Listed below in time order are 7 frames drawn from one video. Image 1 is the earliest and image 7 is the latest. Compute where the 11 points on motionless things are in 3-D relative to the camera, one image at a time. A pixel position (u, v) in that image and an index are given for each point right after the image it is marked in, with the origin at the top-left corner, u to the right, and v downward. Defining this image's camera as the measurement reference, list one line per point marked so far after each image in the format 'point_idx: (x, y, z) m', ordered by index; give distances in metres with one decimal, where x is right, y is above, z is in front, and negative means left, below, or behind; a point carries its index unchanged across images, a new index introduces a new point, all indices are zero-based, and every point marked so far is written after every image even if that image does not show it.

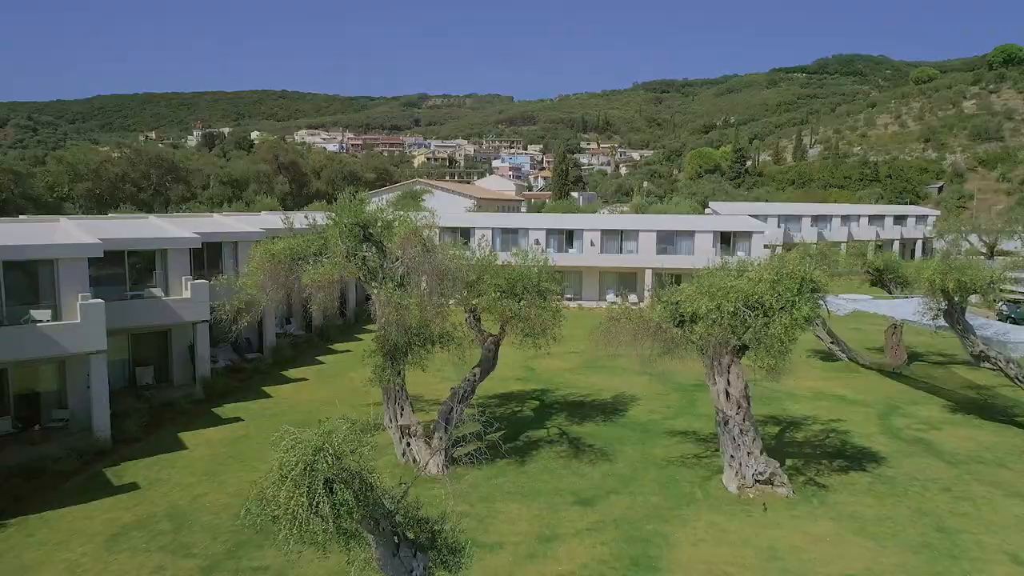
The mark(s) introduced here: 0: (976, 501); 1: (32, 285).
0: (+8.3, -3.8, +12.6) m
1: (-9.7, 0.0, +14.3) m
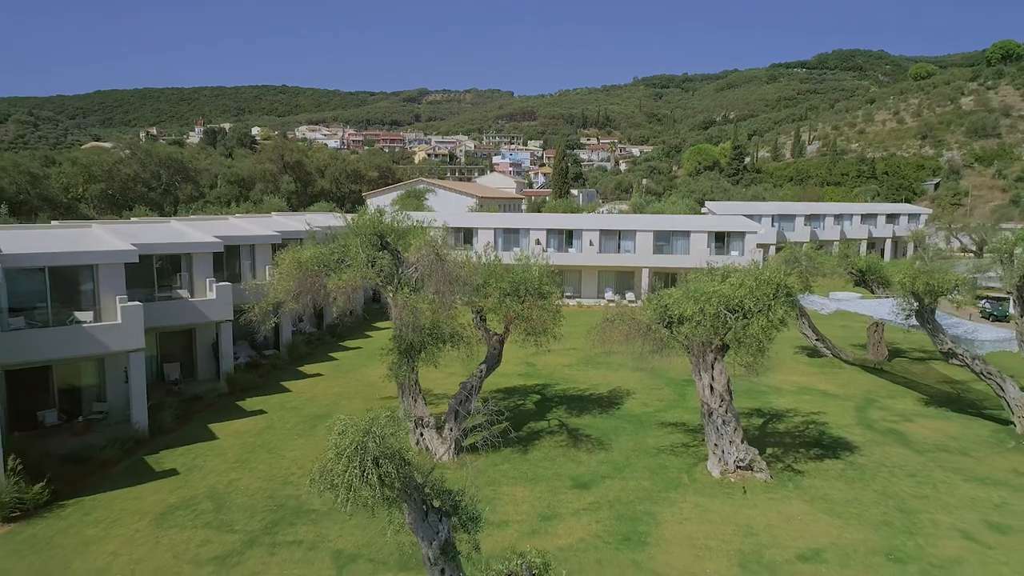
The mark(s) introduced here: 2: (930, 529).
0: (+8.4, -3.9, +13.9) m
1: (-9.7, 0.0, +15.5) m
2: (+7.2, -4.1, +12.0) m
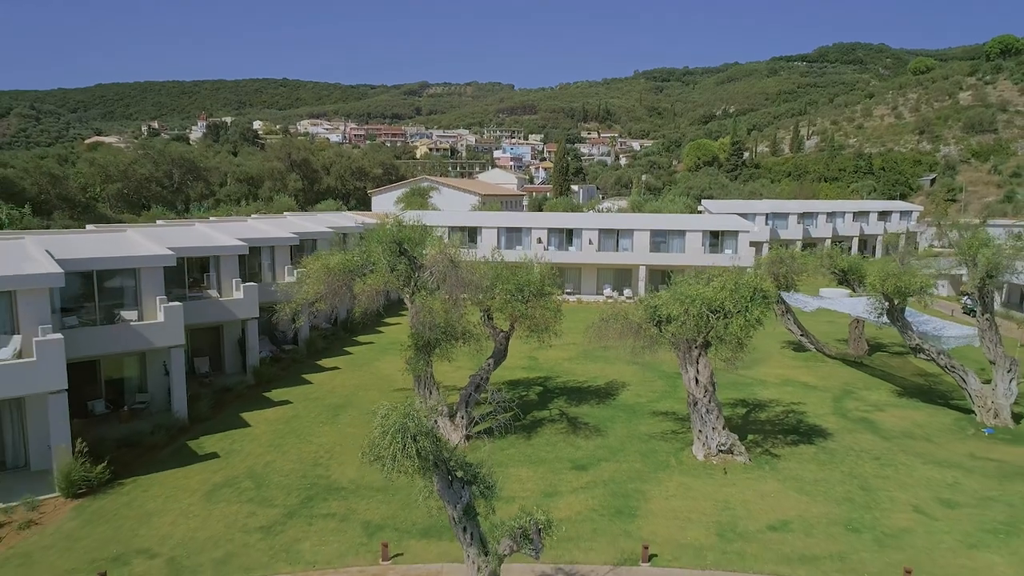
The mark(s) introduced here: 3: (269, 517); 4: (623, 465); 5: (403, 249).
0: (+8.5, -3.9, +15.5) m
1: (-9.5, -0.1, +17.1) m
2: (+7.3, -4.2, +13.7) m
3: (-4.4, -4.1, +12.8) m
4: (+2.4, -3.8, +15.3) m
5: (-2.6, +0.9, +17.1) m
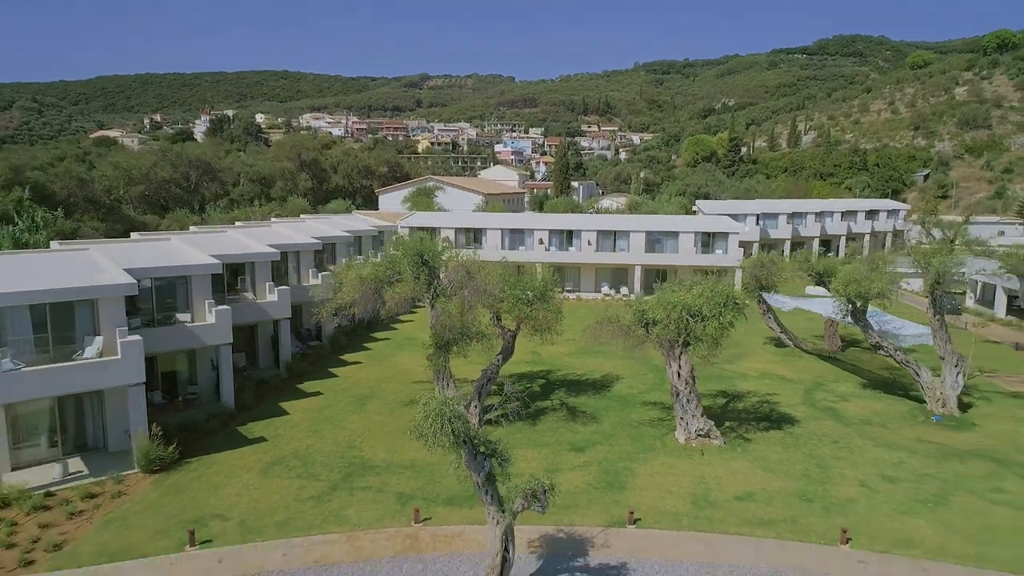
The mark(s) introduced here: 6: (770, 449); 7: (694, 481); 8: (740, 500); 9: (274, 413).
0: (+8.7, -4.1, +18.0) m
1: (-9.3, -0.2, +19.5) m
2: (+7.5, -4.4, +16.1) m
3: (-4.2, -4.3, +15.2) m
4: (+2.6, -4.0, +17.7) m
5: (-2.4, +0.8, +19.5) m
6: (+6.5, -4.1, +17.8) m
7: (+4.1, -4.3, +15.9) m
8: (+4.9, -4.5, +15.0) m
9: (-6.7, -3.5, +20.0) m
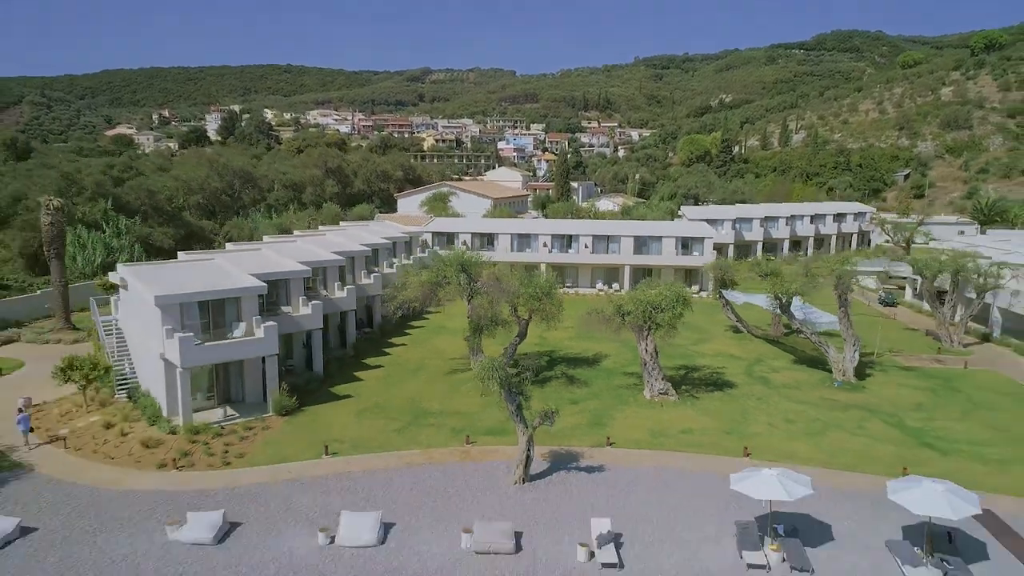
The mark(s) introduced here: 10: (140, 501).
0: (+9.2, -4.1, +25.2) m
1: (-8.8, -0.2, +26.7) m
2: (+8.0, -4.4, +23.3) m
3: (-3.7, -4.4, +22.4) m
4: (+3.1, -4.0, +24.9) m
5: (-1.9, +0.8, +26.7) m
6: (+7.1, -4.1, +25.0) m
7: (+4.6, -4.4, +23.1) m
8: (+5.4, -4.5, +22.2) m
9: (-6.2, -3.5, +27.2) m
10: (-9.1, -5.3, +17.6) m
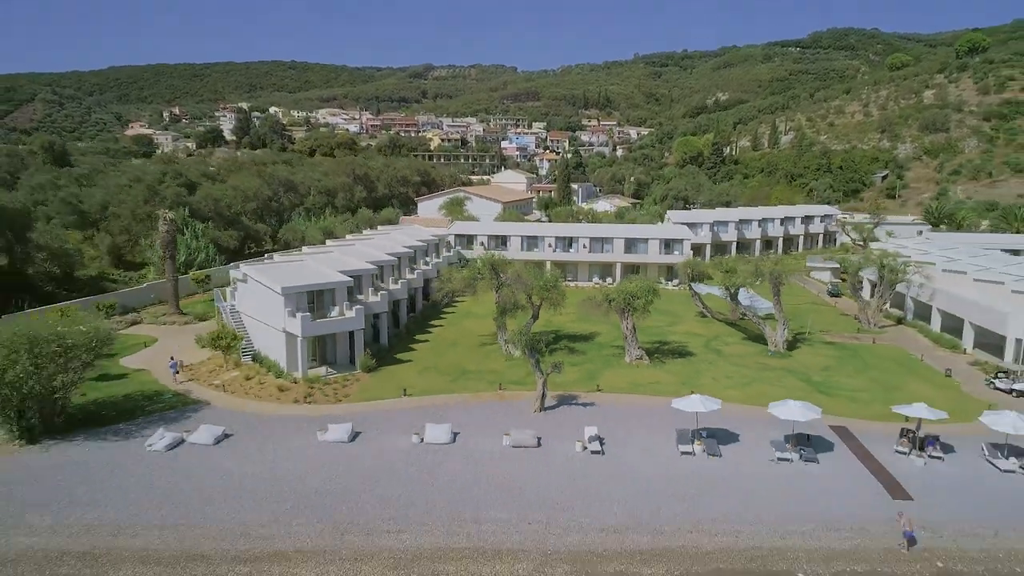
0: (+10.0, -3.8, +34.4) m
1: (-8.0, +0.1, +35.9) m
2: (+8.8, -4.1, +32.5) m
3: (-2.8, -4.1, +31.7) m
4: (+3.9, -3.7, +34.2) m
5: (-1.0, +1.1, +35.8) m
6: (+7.9, -3.8, +34.2) m
7: (+5.5, -4.1, +32.3) m
8: (+6.2, -4.3, +31.4) m
9: (-5.3, -3.2, +36.4) m
10: (-8.3, -5.0, +26.8) m
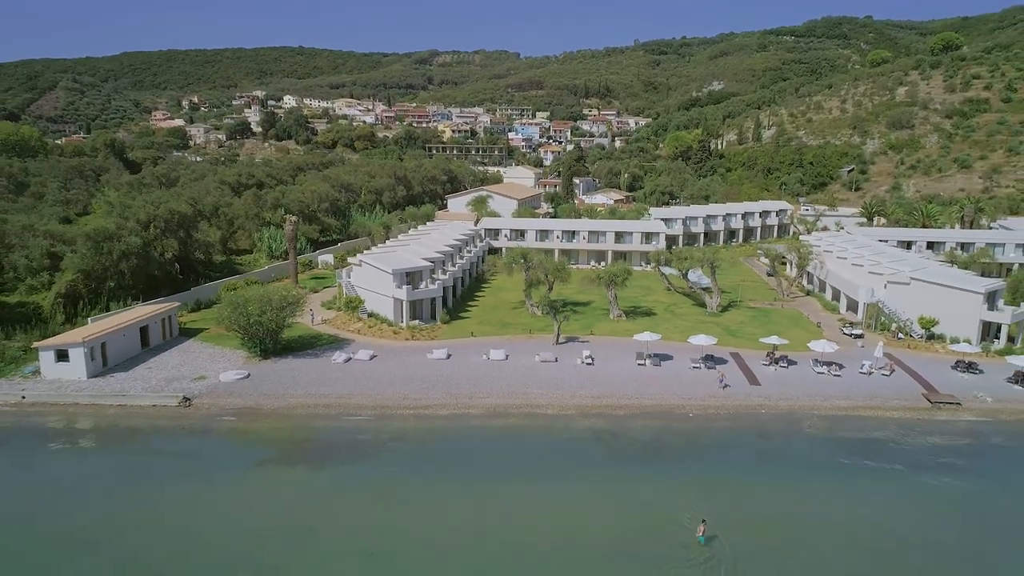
0: (+11.8, -2.4, +52.3) m
1: (-6.2, +1.5, +53.7) m
2: (+10.6, -2.8, +50.5) m
3: (-1.1, -2.8, +49.6) m
4: (+5.7, -2.4, +52.1) m
5: (+0.7, +2.5, +53.7) m
6: (+9.6, -2.4, +52.2) m
7: (+7.2, -2.8, +50.2) m
8: (+7.9, -3.0, +49.4) m
9: (-3.6, -1.8, +54.3) m
10: (-6.6, -3.9, +44.8) m
